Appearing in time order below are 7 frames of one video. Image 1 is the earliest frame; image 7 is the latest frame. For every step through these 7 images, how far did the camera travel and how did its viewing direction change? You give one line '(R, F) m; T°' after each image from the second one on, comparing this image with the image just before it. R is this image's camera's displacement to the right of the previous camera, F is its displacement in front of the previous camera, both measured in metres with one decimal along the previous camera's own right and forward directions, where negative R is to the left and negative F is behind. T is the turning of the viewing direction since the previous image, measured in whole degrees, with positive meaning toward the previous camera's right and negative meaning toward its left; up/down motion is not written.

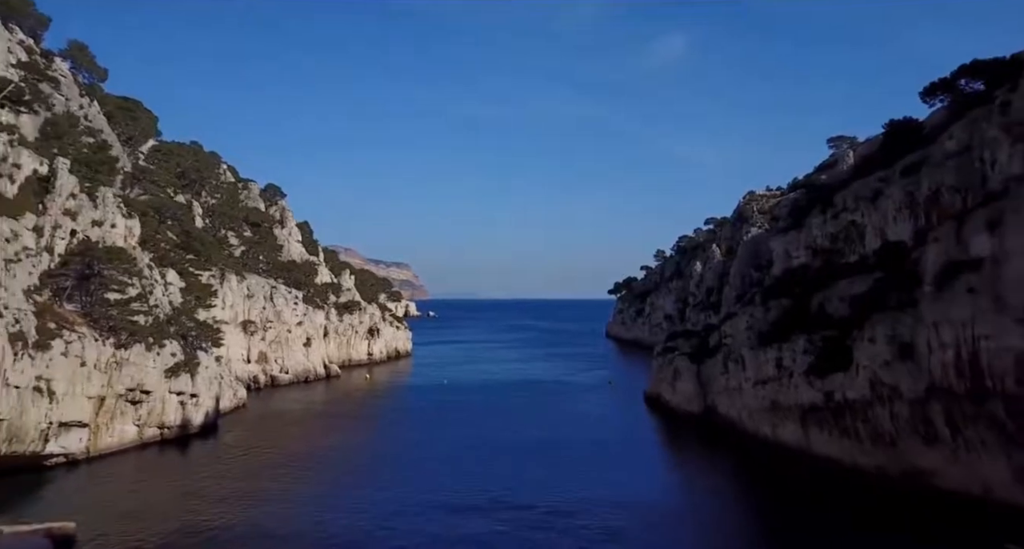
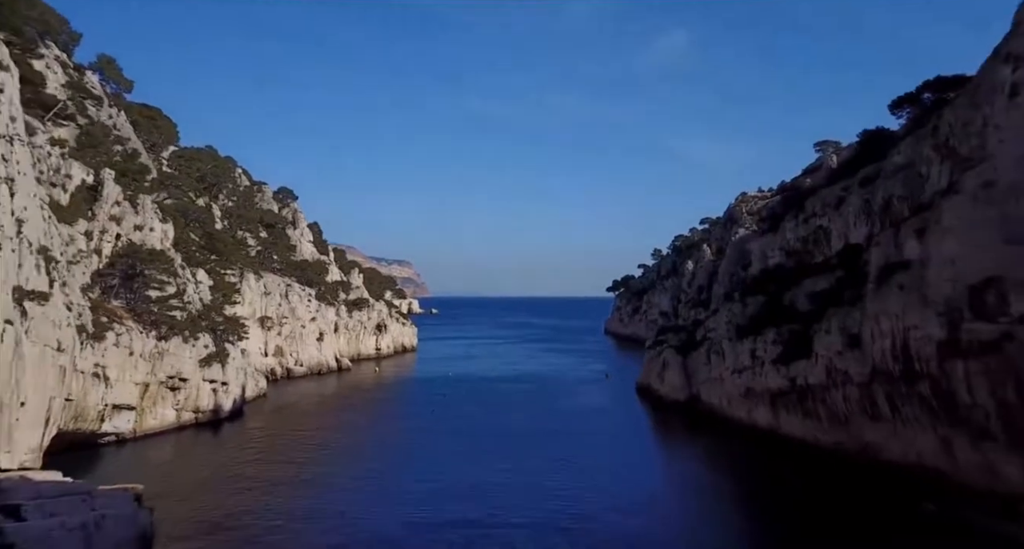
(0.0, -4.1) m; 0°
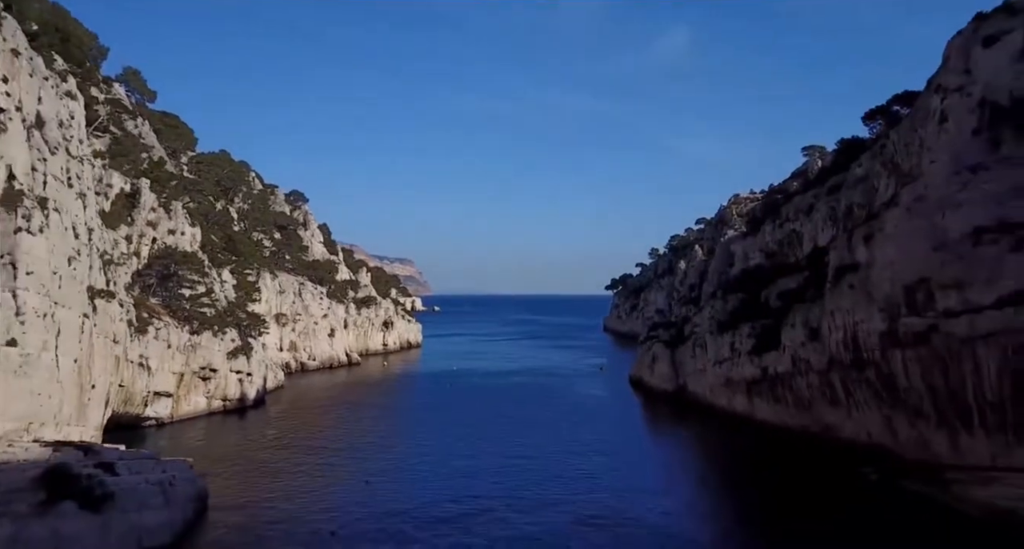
(+0.1, -4.1) m; 0°
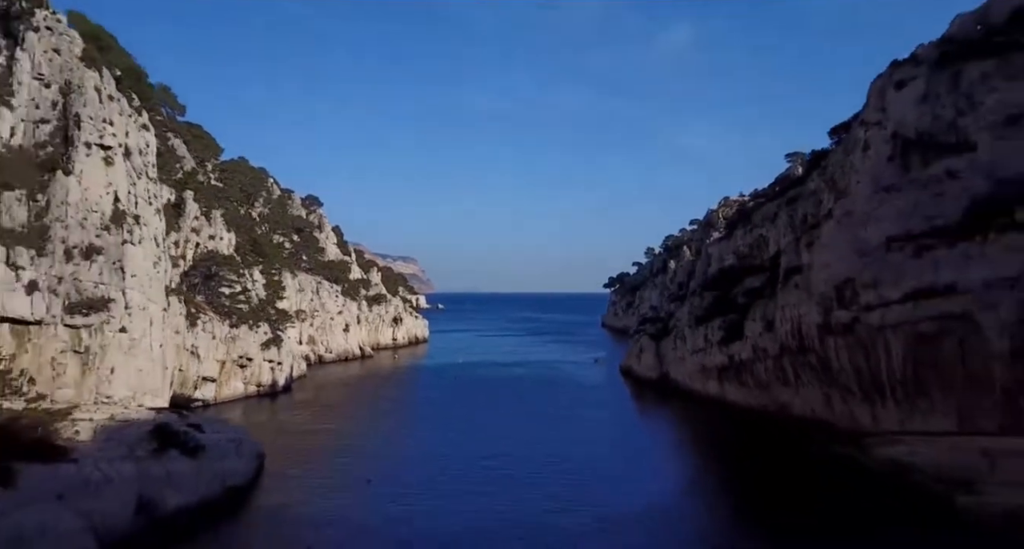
(+0.1, -6.1) m; 0°
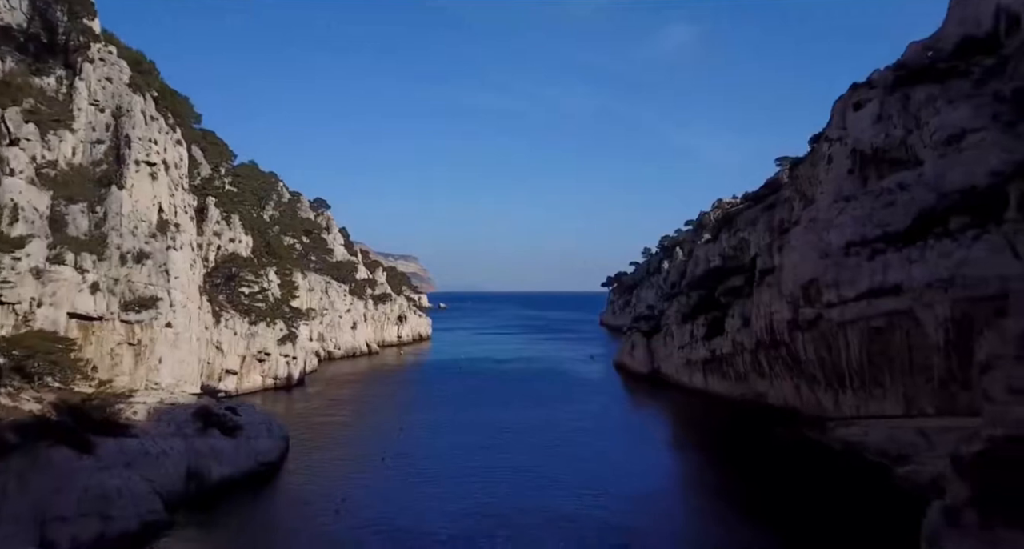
(+0.1, -3.8) m; 0°
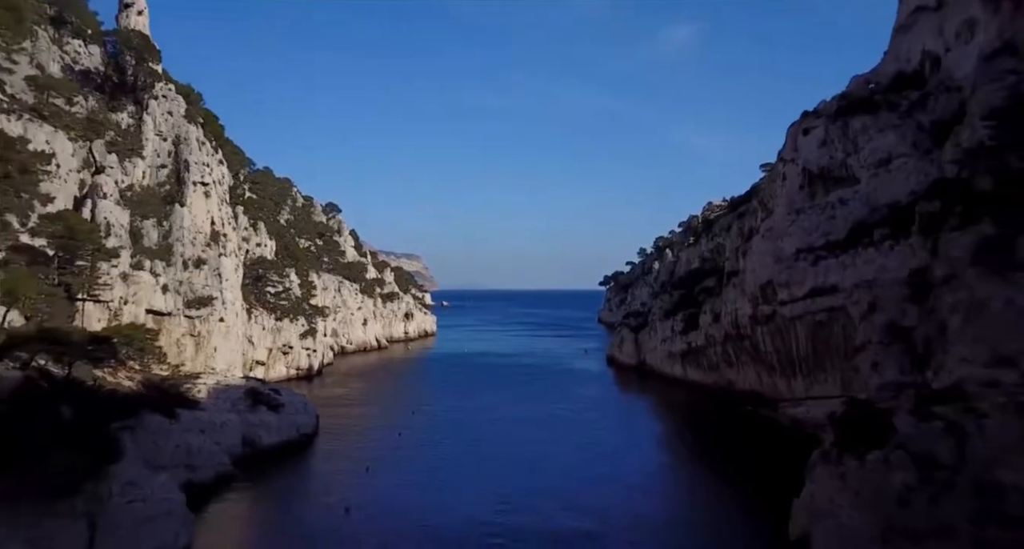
(+0.2, -6.0) m; 0°
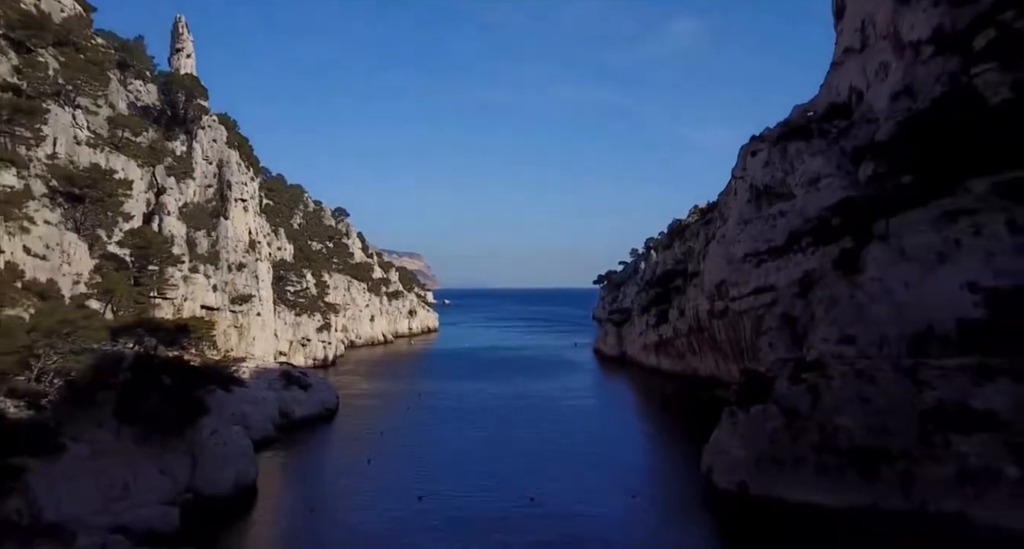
(+0.7, -7.4) m; 0°
